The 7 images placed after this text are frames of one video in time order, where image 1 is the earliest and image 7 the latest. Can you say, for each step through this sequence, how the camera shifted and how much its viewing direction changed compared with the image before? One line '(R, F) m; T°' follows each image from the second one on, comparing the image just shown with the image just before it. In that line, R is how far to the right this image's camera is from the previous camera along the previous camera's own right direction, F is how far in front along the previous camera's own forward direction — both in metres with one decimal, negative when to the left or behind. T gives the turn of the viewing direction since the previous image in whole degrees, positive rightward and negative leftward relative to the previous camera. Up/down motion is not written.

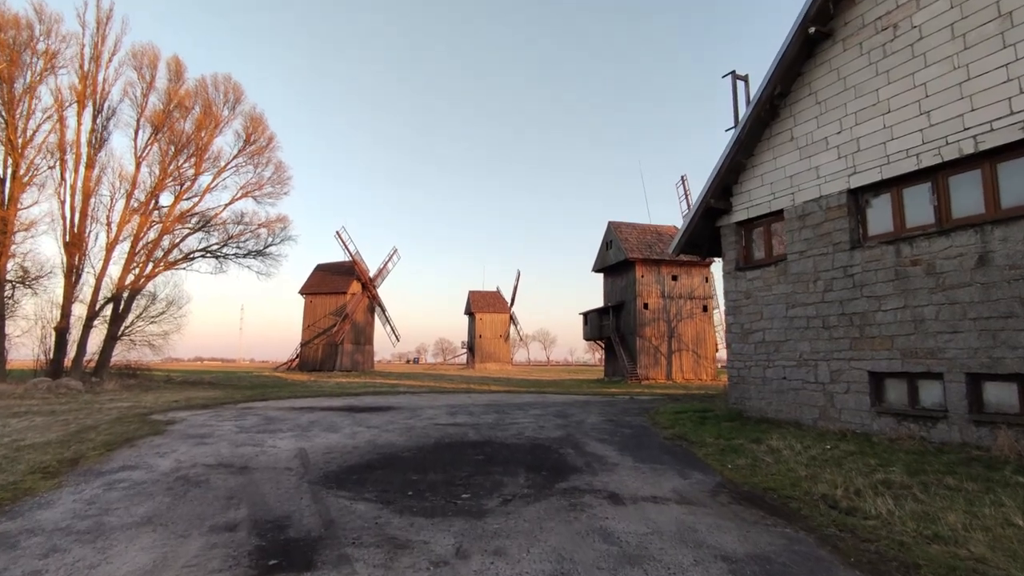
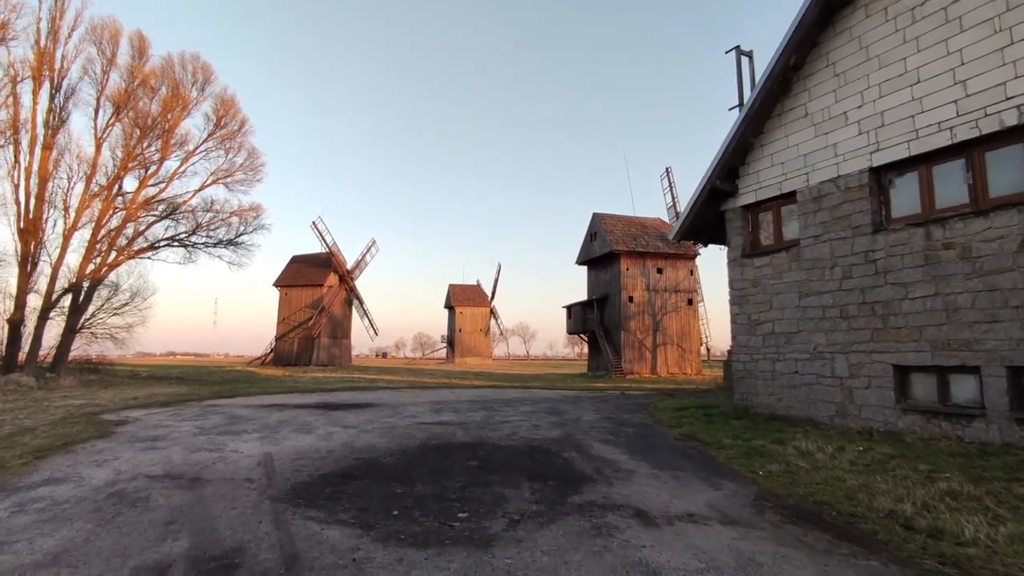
(-0.2, +1.0) m; +2°
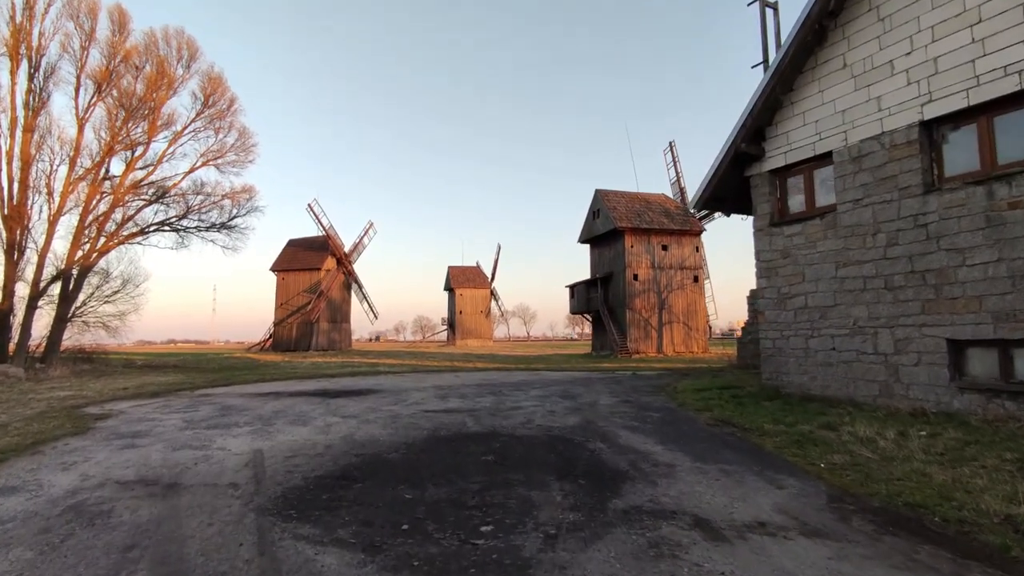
(-0.2, +0.9) m; 0°
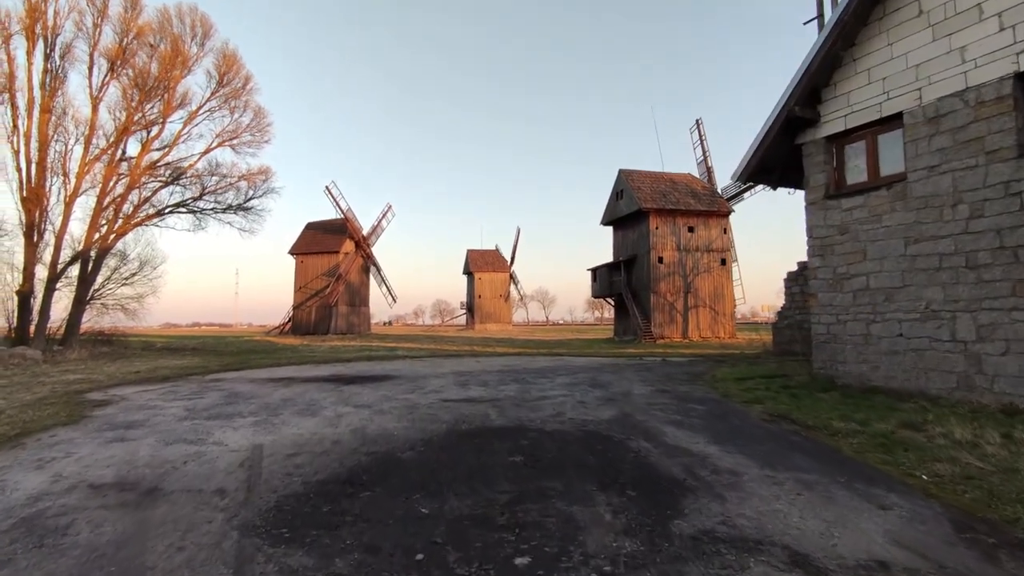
(-0.1, +0.9) m; -2°
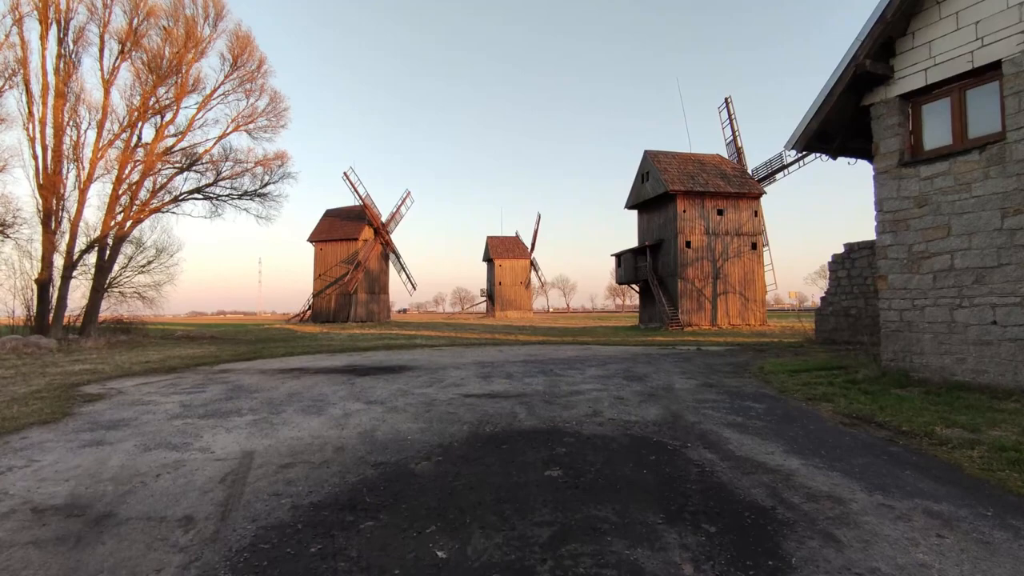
(-0.1, +1.0) m; -2°
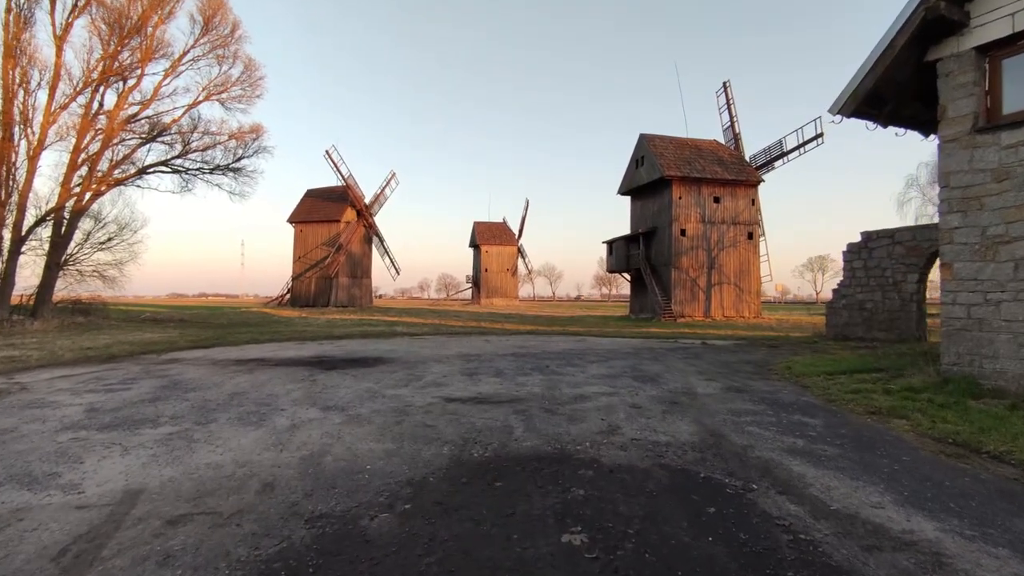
(-0.1, +1.5) m; +1°
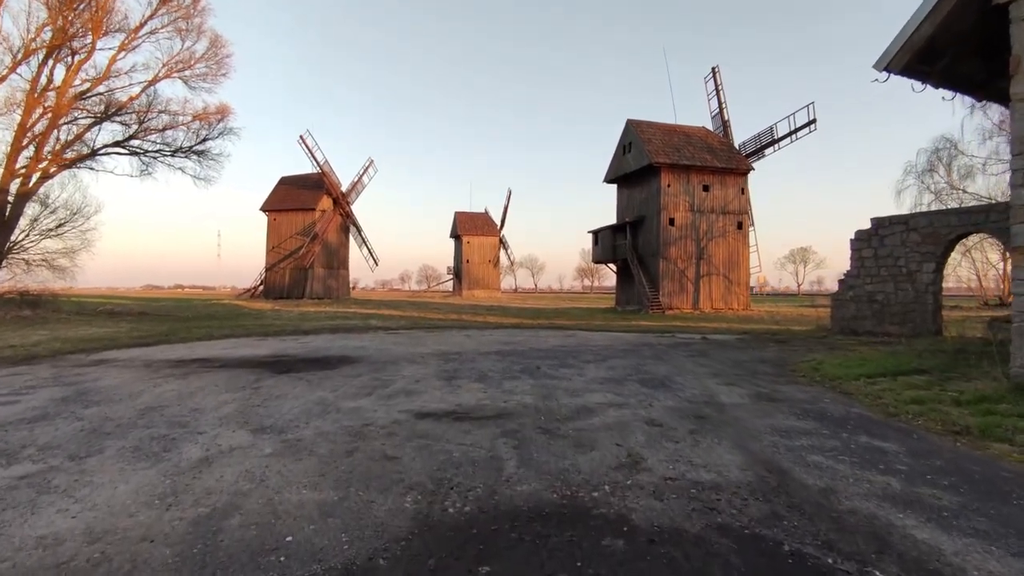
(-0.1, +1.4) m; +2°
